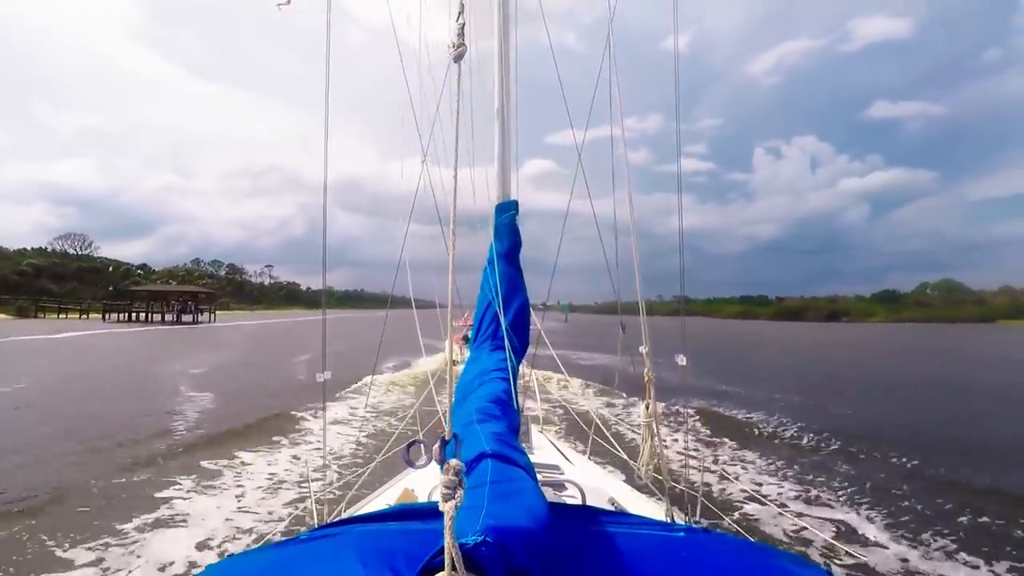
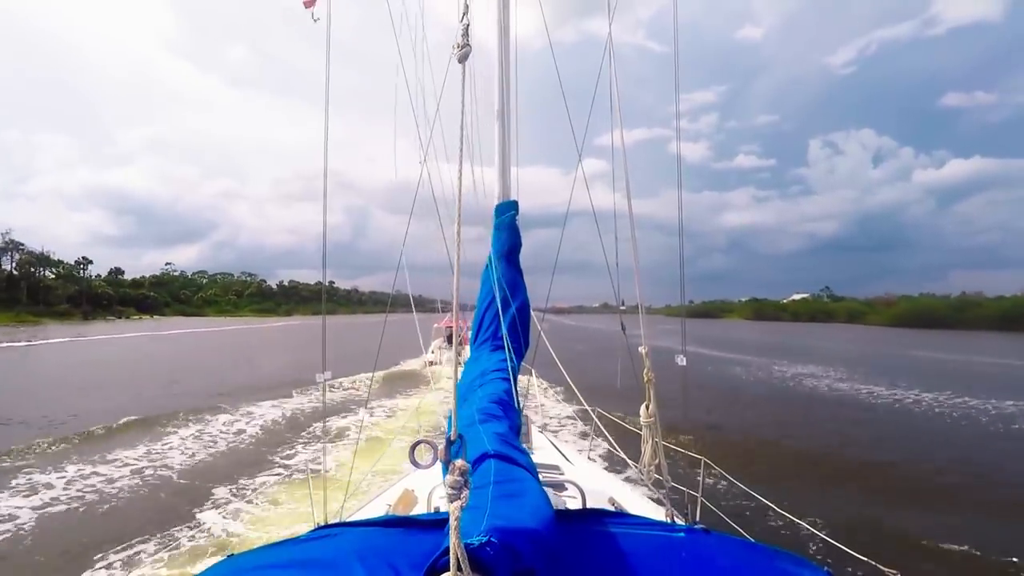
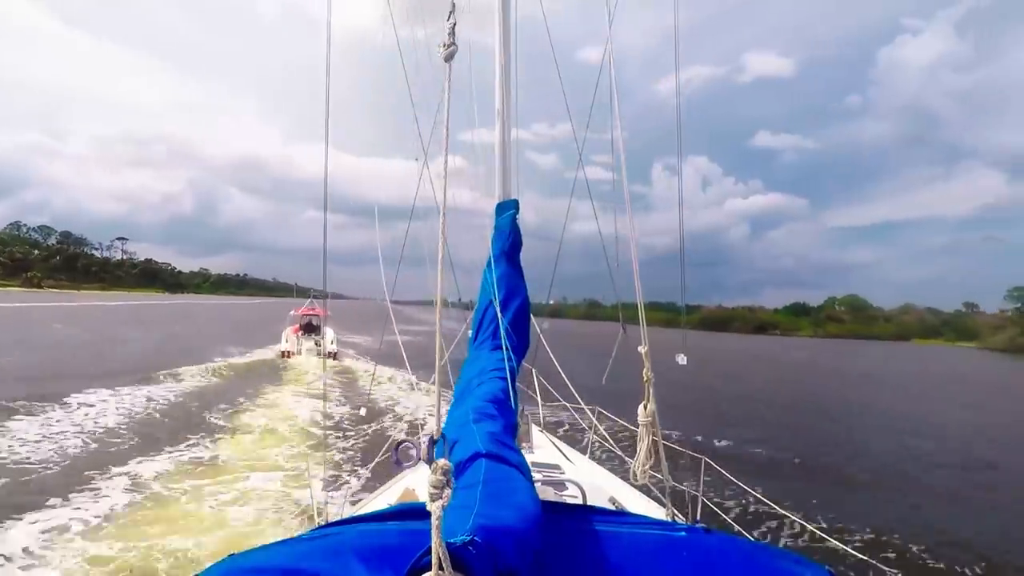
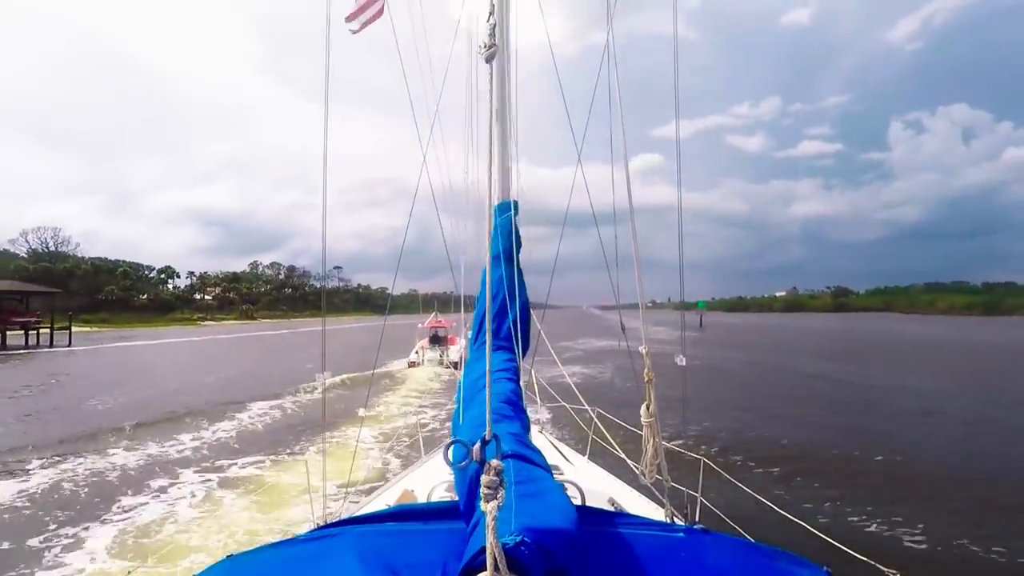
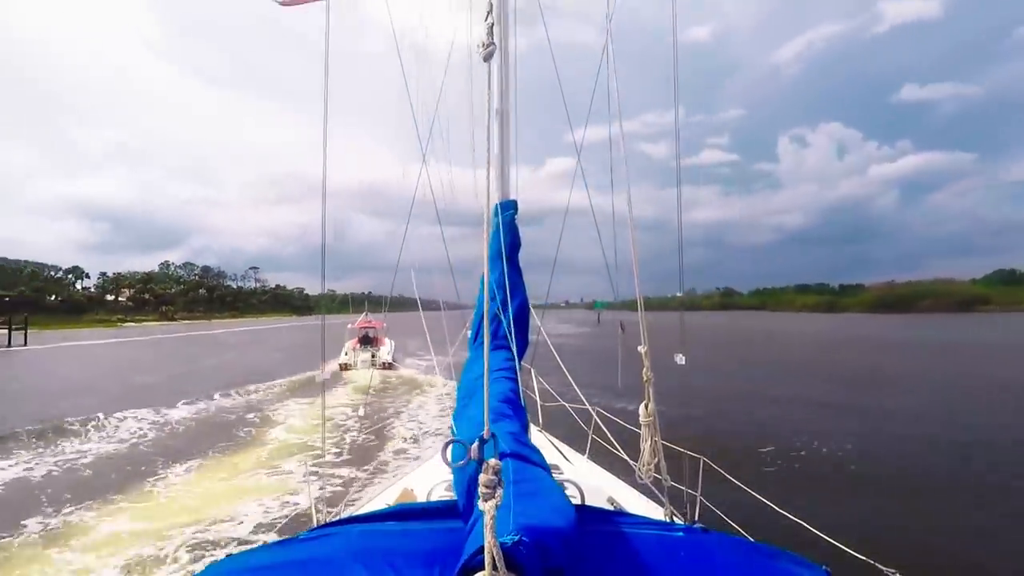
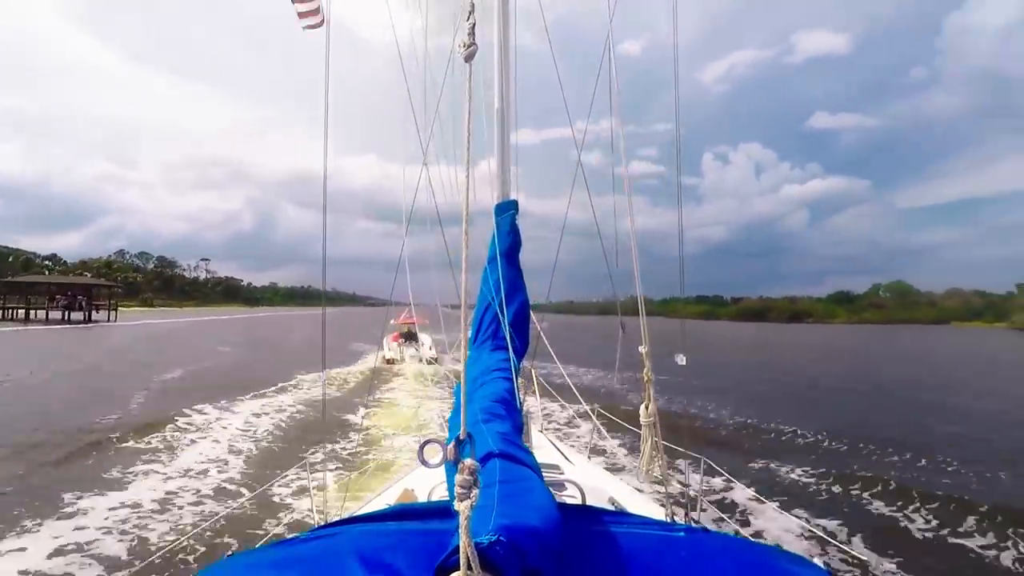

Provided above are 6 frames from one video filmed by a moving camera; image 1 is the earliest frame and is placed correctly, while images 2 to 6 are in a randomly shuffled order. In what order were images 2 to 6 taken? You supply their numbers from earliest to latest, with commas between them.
6, 3, 5, 4, 2
